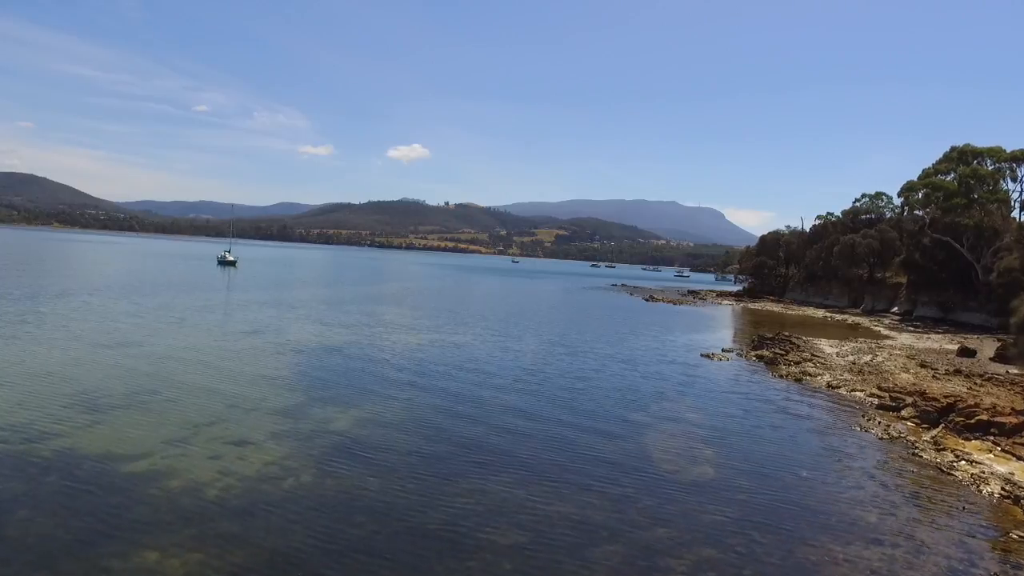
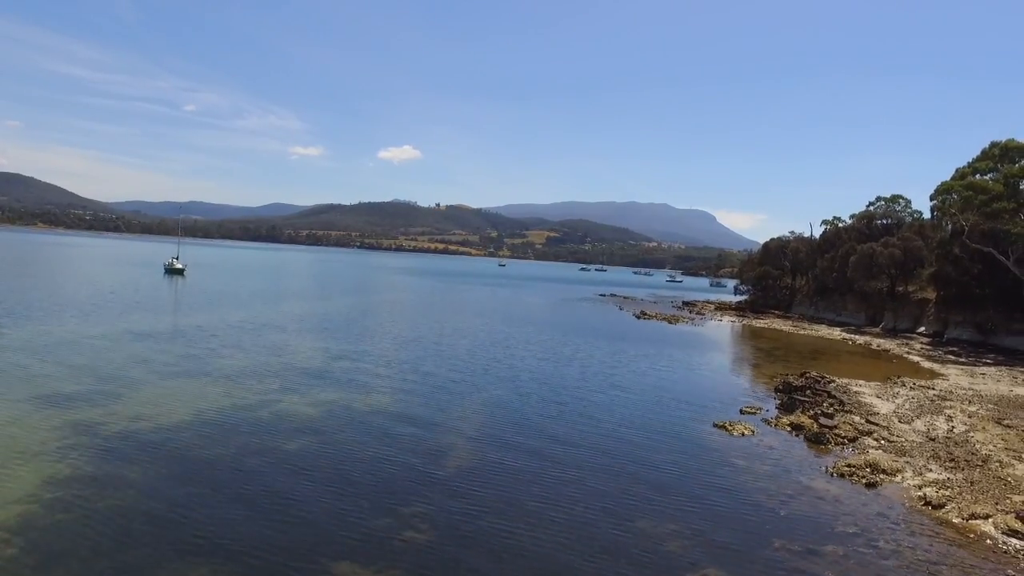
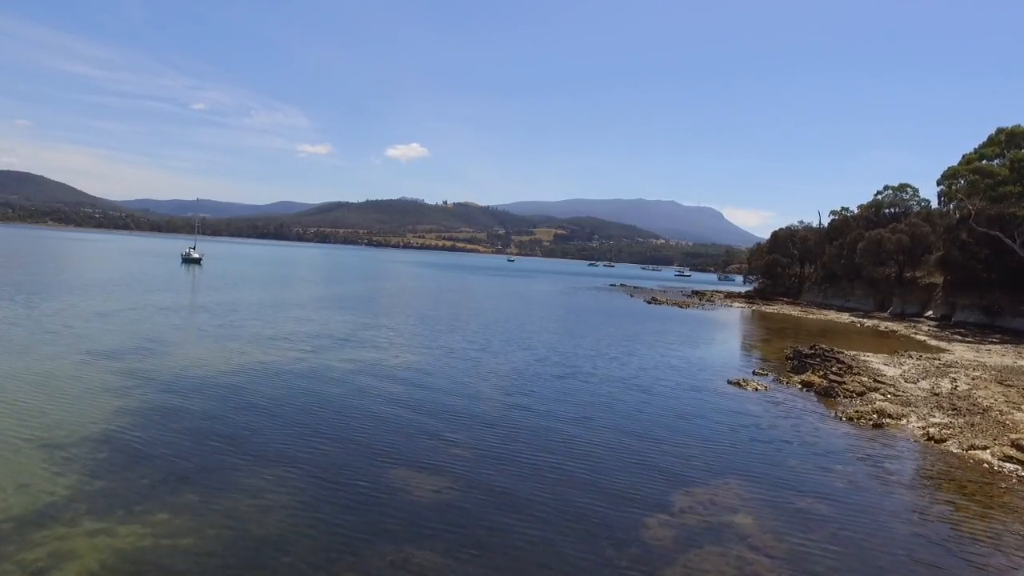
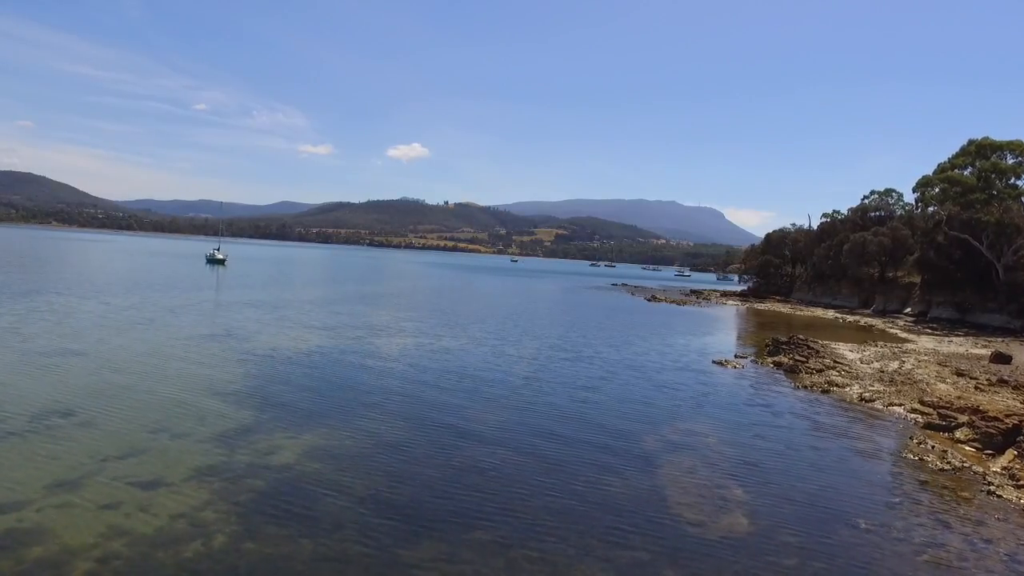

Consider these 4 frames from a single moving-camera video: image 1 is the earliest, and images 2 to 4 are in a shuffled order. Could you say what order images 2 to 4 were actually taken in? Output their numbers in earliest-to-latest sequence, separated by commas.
4, 3, 2
